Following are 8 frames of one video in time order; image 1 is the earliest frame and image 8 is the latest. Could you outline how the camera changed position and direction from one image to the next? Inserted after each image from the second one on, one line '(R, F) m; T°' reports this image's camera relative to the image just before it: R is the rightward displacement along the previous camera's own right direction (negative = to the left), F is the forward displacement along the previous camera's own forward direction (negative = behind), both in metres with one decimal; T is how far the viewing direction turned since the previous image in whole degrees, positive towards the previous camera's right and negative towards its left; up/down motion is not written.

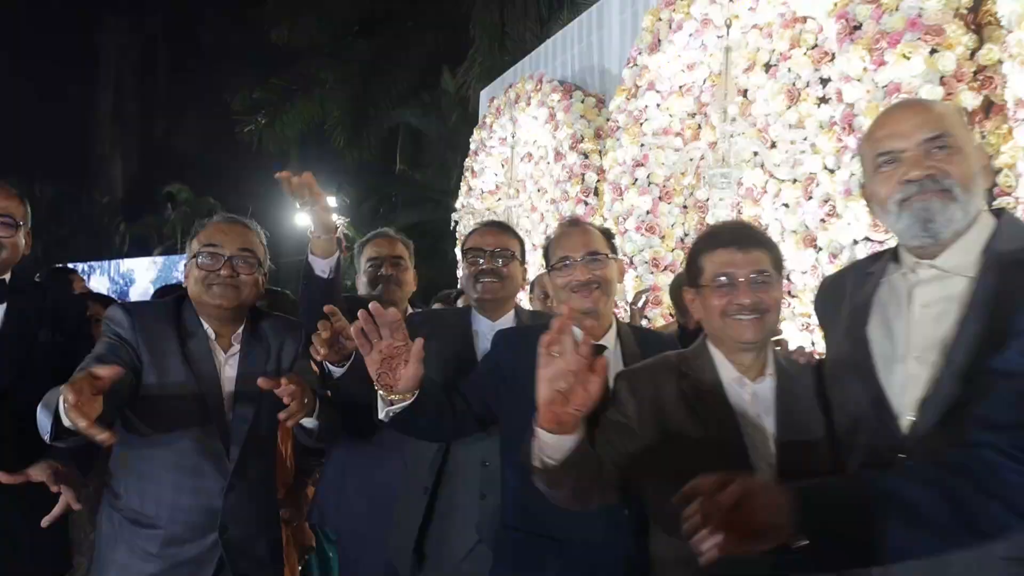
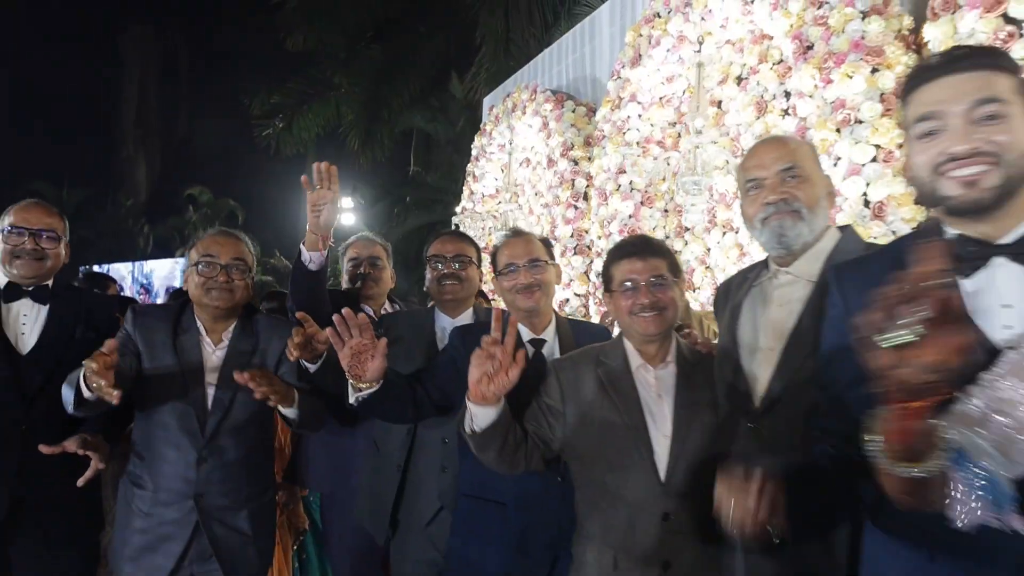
(+0.2, -0.3) m; -2°
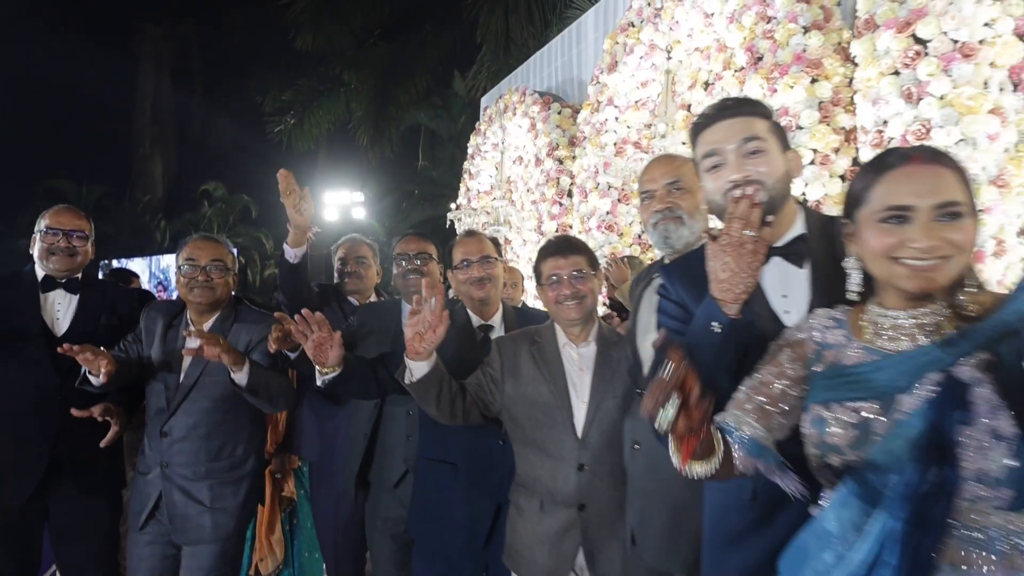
(+0.2, -0.3) m; -1°
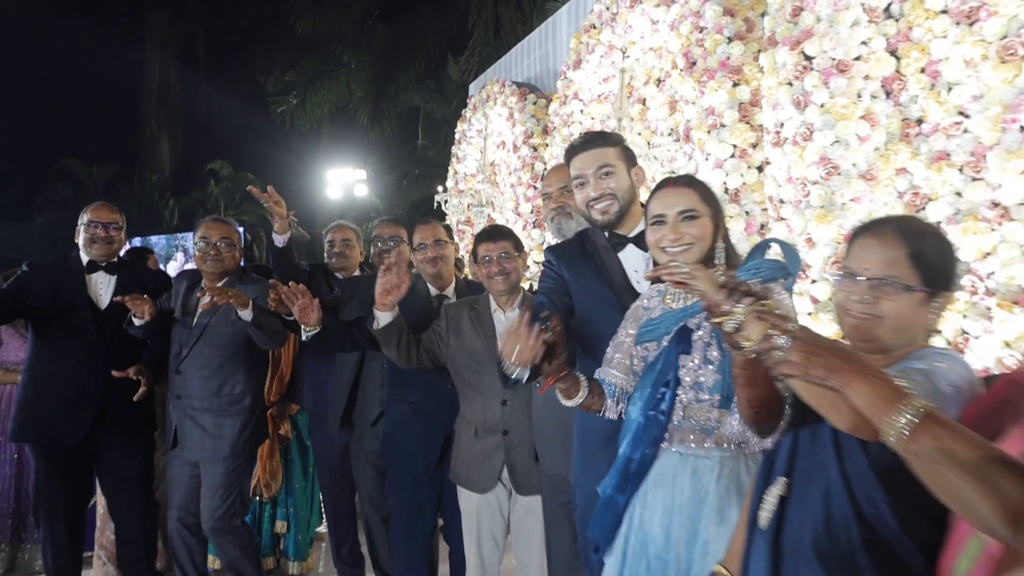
(+0.2, -0.5) m; -1°
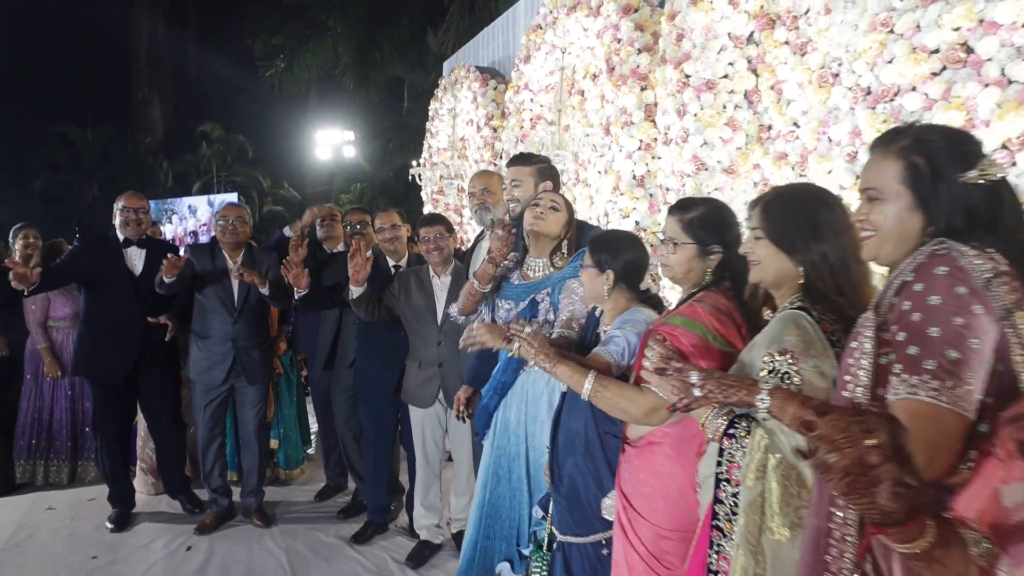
(+0.3, -0.9) m; +1°
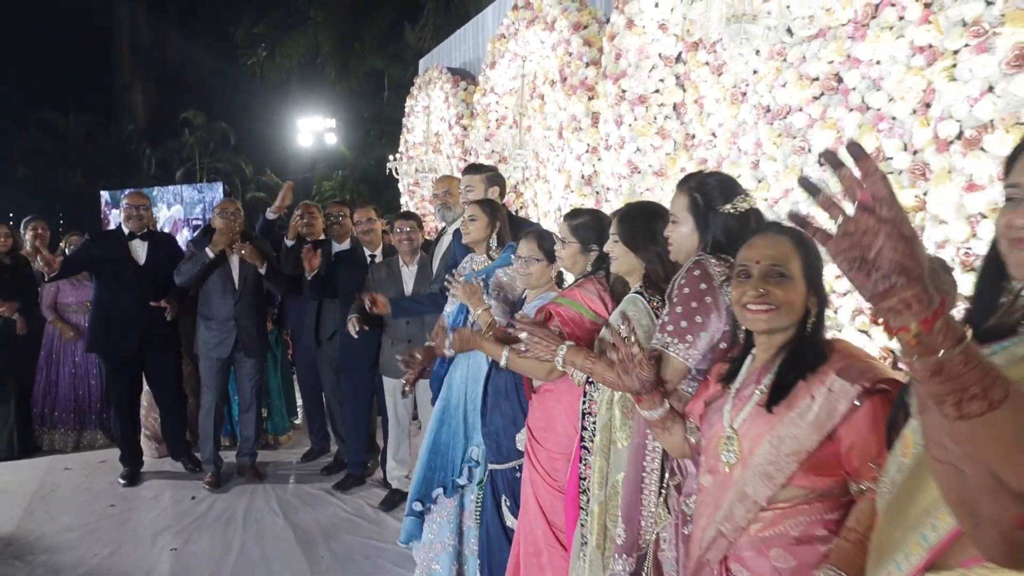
(+0.2, -0.6) m; +1°
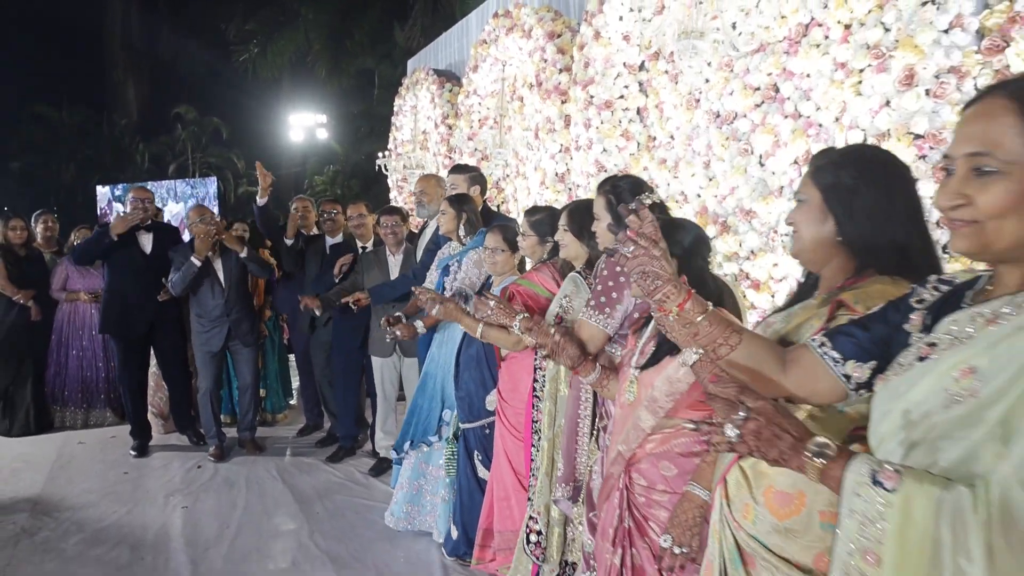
(+0.1, -0.4) m; +1°
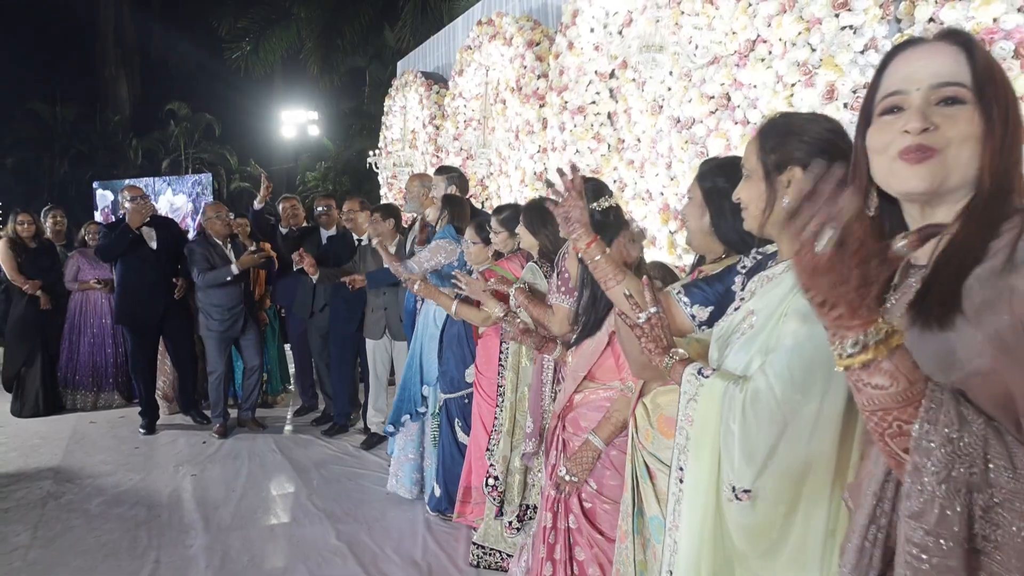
(+0.1, -0.4) m; +1°
